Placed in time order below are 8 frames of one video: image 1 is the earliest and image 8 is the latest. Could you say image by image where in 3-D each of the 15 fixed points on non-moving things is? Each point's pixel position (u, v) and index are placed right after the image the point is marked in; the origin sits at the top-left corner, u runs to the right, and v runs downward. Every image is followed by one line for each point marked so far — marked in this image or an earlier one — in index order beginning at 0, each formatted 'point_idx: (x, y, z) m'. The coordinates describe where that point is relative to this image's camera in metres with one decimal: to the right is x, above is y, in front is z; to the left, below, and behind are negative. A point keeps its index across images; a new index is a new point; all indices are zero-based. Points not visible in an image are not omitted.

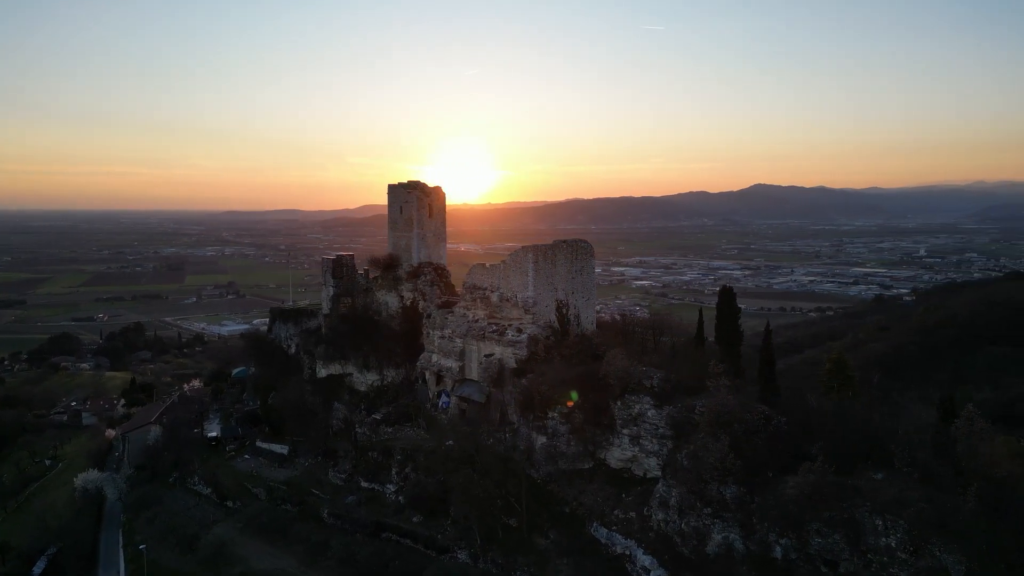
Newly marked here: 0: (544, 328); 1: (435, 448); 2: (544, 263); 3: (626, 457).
0: (+0.8, -1.0, +18.8) m
1: (-1.9, -3.9, +18.1) m
2: (+0.8, +0.6, +19.0) m
3: (+2.3, -3.4, +15.0) m
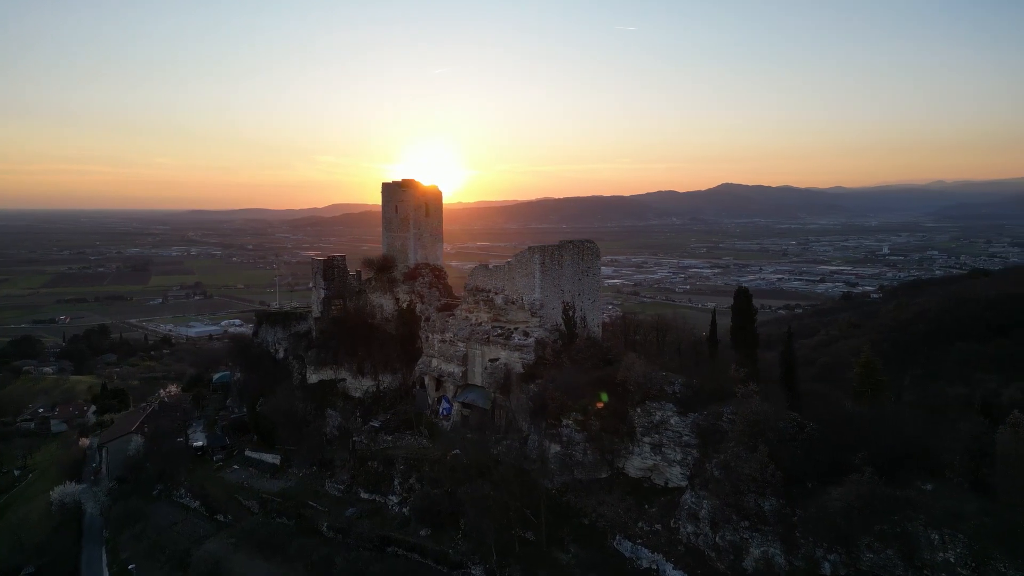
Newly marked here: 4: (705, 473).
0: (+0.9, -1.1, +18.2) m
1: (-1.7, -3.9, +17.4) m
2: (+1.0, +0.6, +18.4) m
3: (+2.6, -3.4, +14.4) m
4: (+3.3, -3.1, +12.7) m
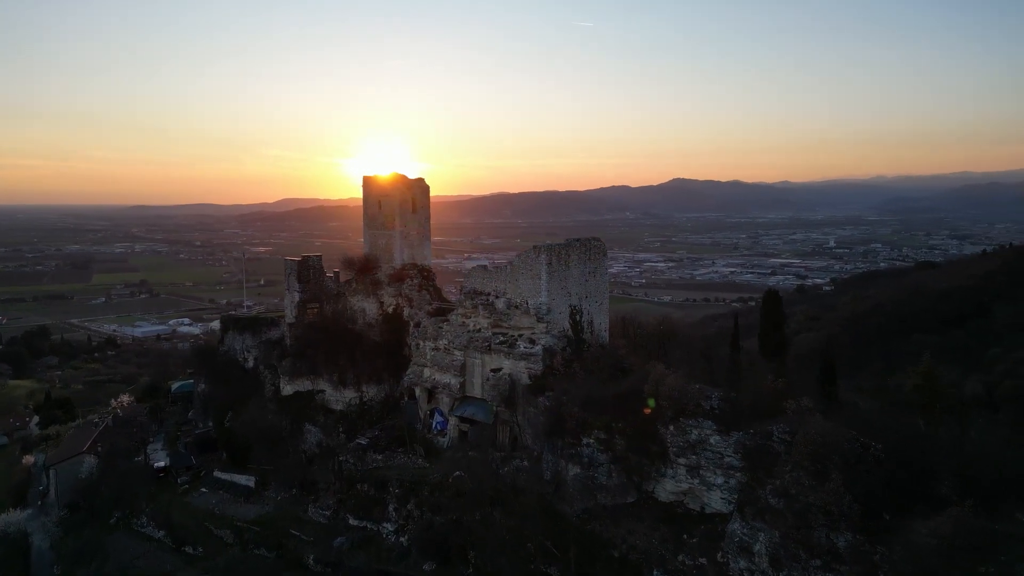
0: (+1.1, -1.1, +16.7) m
1: (-1.5, -4.0, +15.7) m
2: (+1.0, +0.5, +16.8) m
3: (+2.9, -3.5, +13.0) m
4: (+3.7, -3.2, +11.3) m
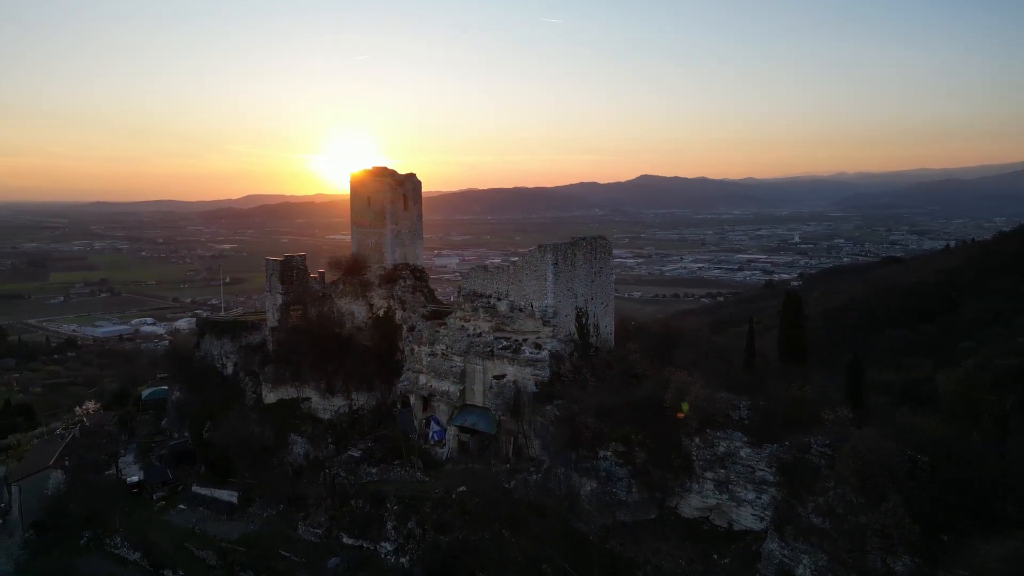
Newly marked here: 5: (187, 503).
0: (+1.1, -1.2, +15.8) m
1: (-1.3, -4.1, +14.7) m
2: (+1.1, +0.5, +15.9) m
3: (+3.2, -3.5, +12.2) m
4: (+4.0, -3.3, +10.6) m
5: (-8.1, -5.4, +18.6) m
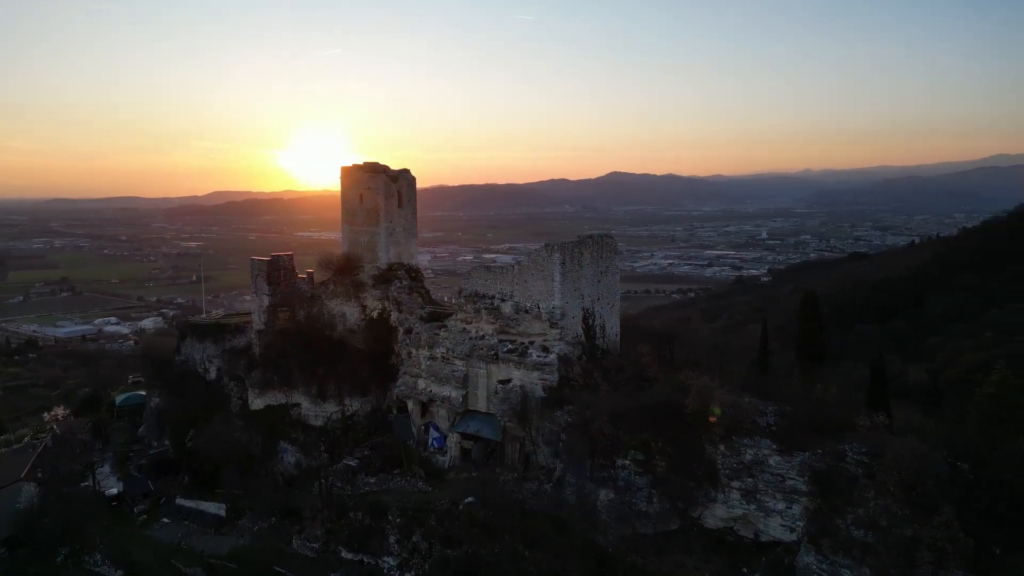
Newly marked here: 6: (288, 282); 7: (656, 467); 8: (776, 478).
0: (+1.3, -1.2, +15.2) m
1: (-1.2, -4.1, +14.0) m
2: (+1.2, +0.5, +15.3) m
3: (+3.4, -3.6, +11.7) m
4: (+4.4, -3.3, +10.1) m
5: (-8.0, -5.4, +17.7) m
6: (-5.9, +0.2, +19.8) m
7: (+2.4, -2.9, +12.3) m
8: (+4.0, -2.9, +11.2) m
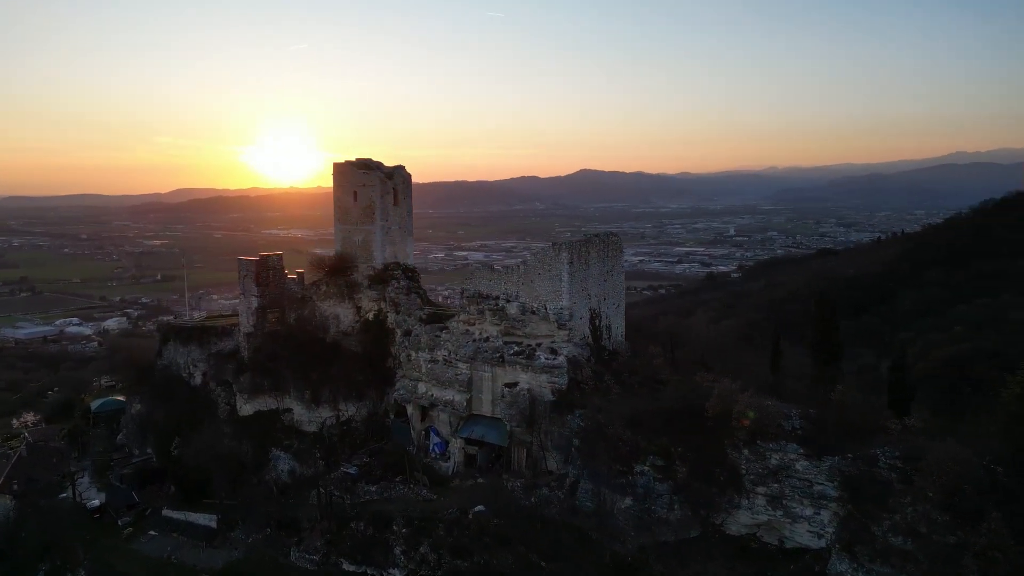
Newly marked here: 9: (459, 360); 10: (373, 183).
0: (+1.4, -1.2, +14.7) m
1: (-1.0, -4.1, +13.5) m
2: (+1.3, +0.5, +14.9) m
3: (+3.7, -3.6, +11.4) m
4: (+4.7, -3.3, +9.8) m
5: (-8.0, -5.4, +16.9) m
6: (-6.0, +0.1, +19.1) m
7: (+2.6, -2.9, +11.9) m
8: (+4.3, -2.9, +11.0) m
9: (-1.1, -1.5, +15.6) m
10: (-3.3, +2.5, +17.9) m
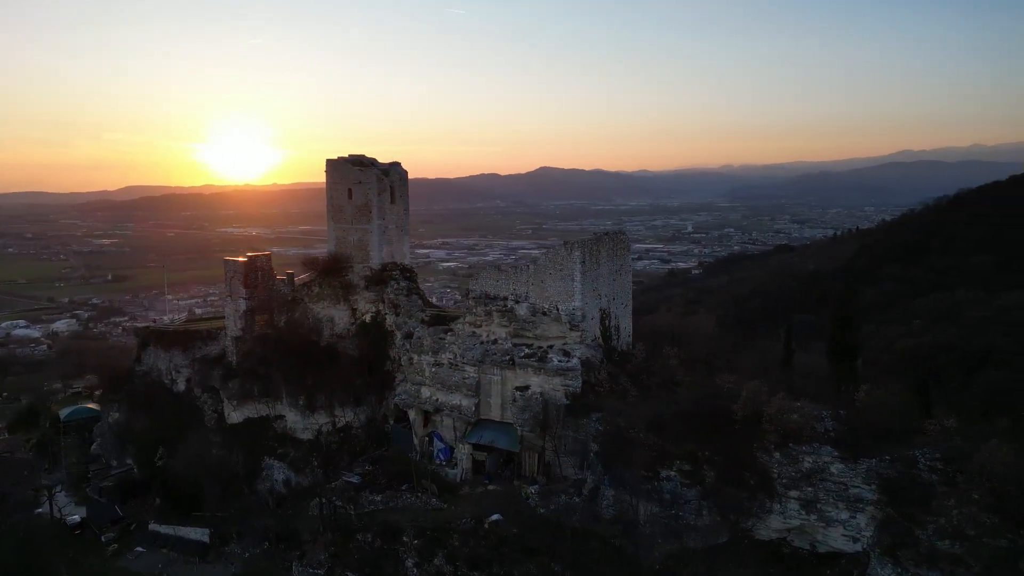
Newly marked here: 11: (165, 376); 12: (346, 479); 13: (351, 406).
0: (+1.6, -1.2, +14.4) m
1: (-0.7, -4.2, +13.0) m
2: (+1.5, +0.5, +14.5) m
3: (+4.1, -3.5, +11.1) m
4: (+5.2, -3.3, +9.6) m
5: (-7.8, -5.5, +16.0) m
6: (-6.0, +0.1, +18.3) m
7: (+3.0, -2.9, +11.6) m
8: (+4.7, -2.8, +10.7) m
9: (-0.9, -1.5, +15.1) m
10: (-3.3, +2.5, +17.2) m
11: (-9.0, -2.3, +19.5) m
12: (-3.4, -3.9, +15.5) m
13: (-3.6, -2.7, +16.9) m
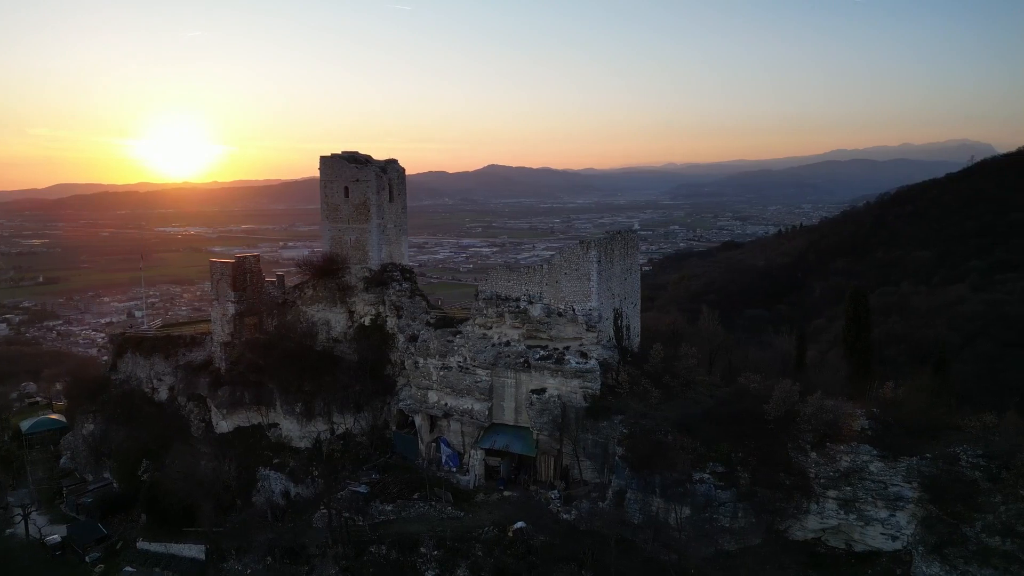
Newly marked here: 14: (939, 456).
0: (+1.9, -1.2, +14.1) m
1: (-0.2, -4.2, +12.6) m
2: (+1.8, +0.5, +14.2) m
3: (+4.7, -3.5, +11.1) m
4: (+5.8, -3.2, +9.6) m
5: (-7.6, -5.6, +15.1) m
6: (-6.0, 0.0, +17.5) m
7: (+3.5, -2.9, +11.5) m
8: (+5.2, -2.8, +10.7) m
9: (-0.7, -1.5, +14.6) m
10: (-3.3, +2.4, +16.6) m
11: (-9.1, -2.4, +18.5) m
12: (-3.2, -4.0, +14.9) m
13: (-3.5, -2.7, +16.3) m
14: (+5.9, -2.3, +10.5) m
